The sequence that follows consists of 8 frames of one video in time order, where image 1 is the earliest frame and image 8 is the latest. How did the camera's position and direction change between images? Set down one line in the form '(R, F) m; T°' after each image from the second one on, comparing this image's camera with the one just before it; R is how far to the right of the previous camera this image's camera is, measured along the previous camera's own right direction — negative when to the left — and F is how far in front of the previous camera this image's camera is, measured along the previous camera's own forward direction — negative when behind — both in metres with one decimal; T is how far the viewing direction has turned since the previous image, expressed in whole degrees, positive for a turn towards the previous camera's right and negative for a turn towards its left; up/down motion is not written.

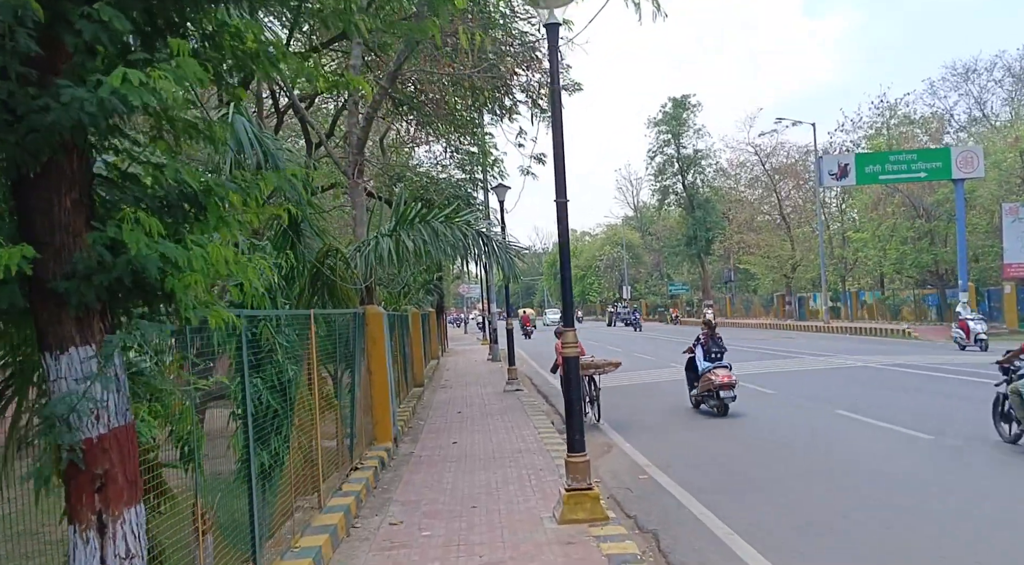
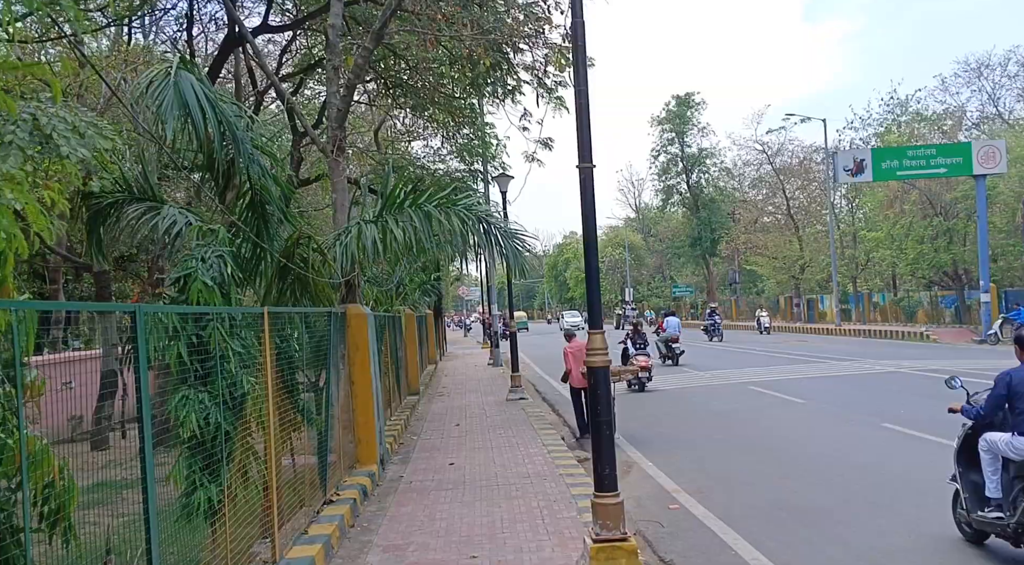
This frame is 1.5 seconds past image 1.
(-0.1, +1.3) m; 0°
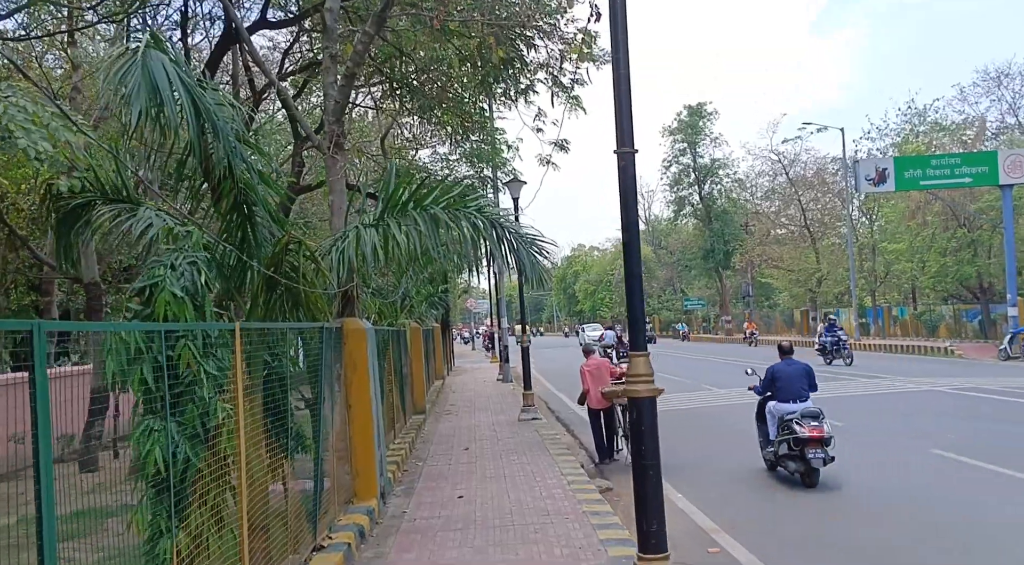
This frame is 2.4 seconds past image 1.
(-0.1, +0.8) m; -1°
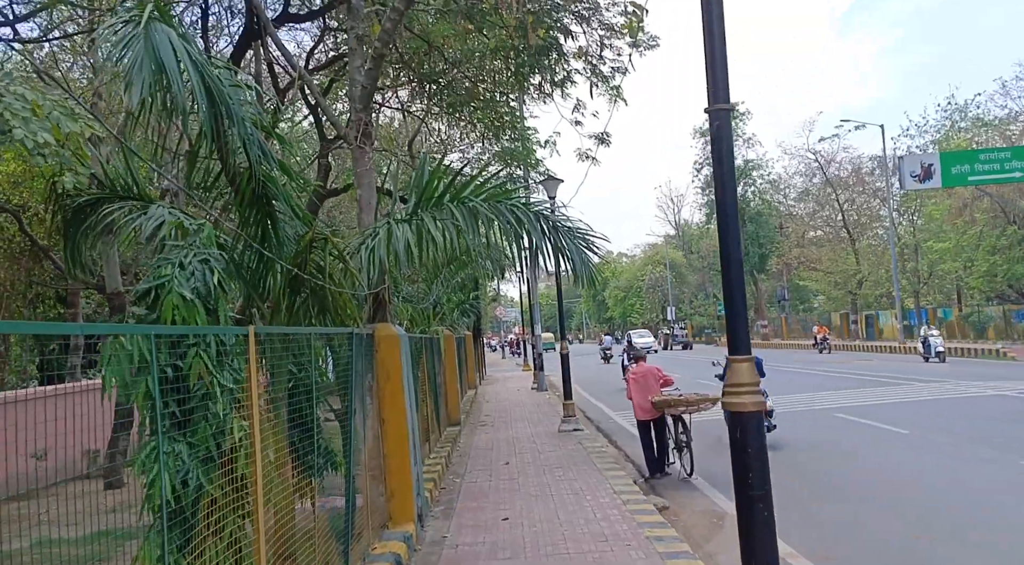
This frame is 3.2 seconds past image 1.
(-0.2, +0.7) m; -2°
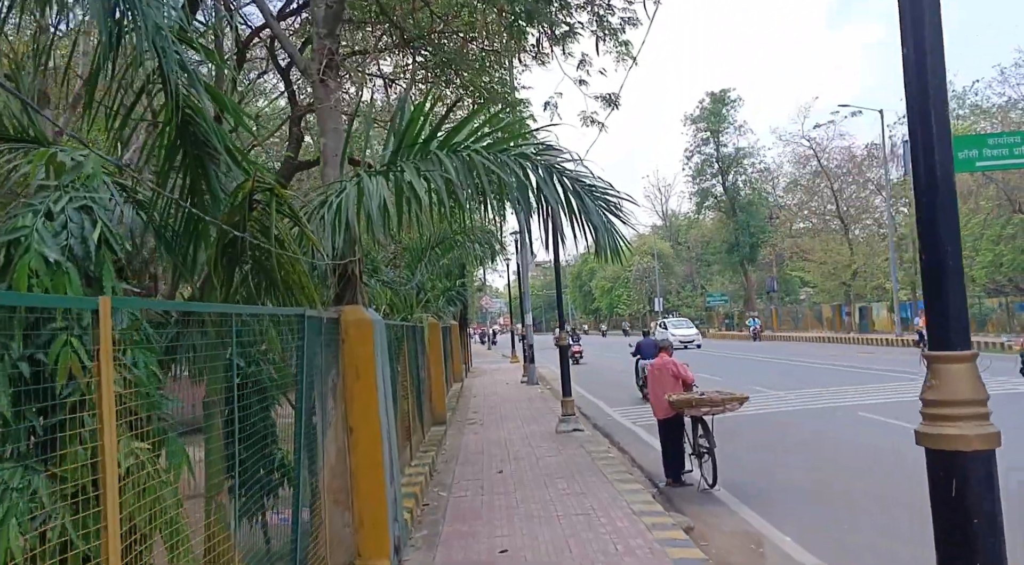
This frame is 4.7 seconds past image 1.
(-0.1, +1.3) m; +1°
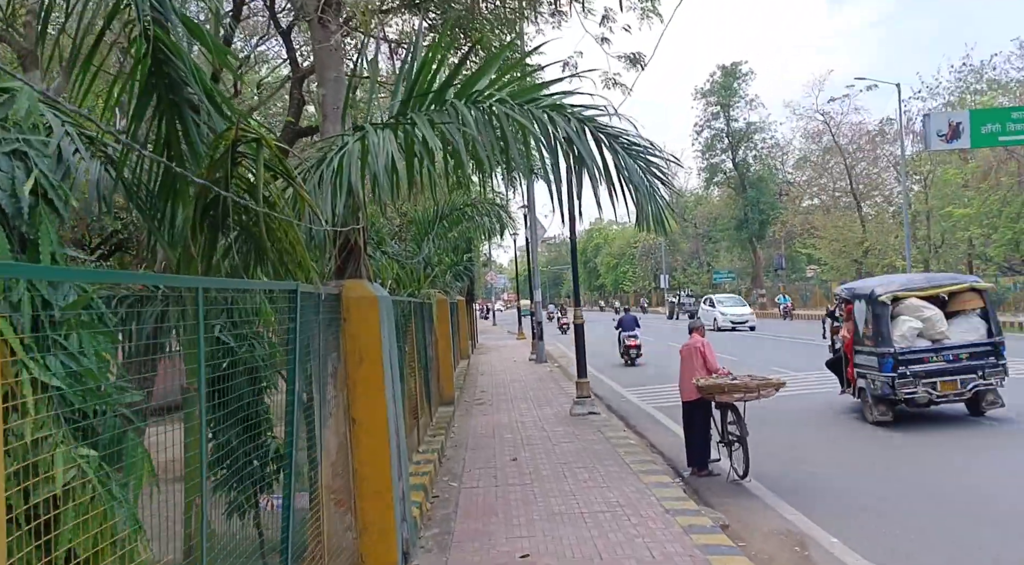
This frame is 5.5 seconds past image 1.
(-0.1, +0.6) m; 0°
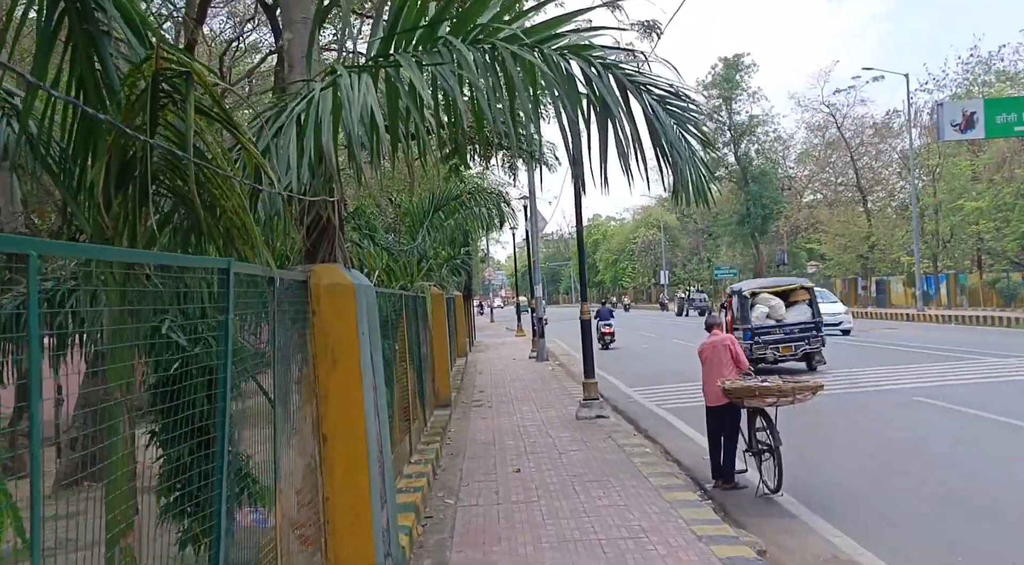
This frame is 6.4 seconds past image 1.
(0.0, +0.8) m; 0°
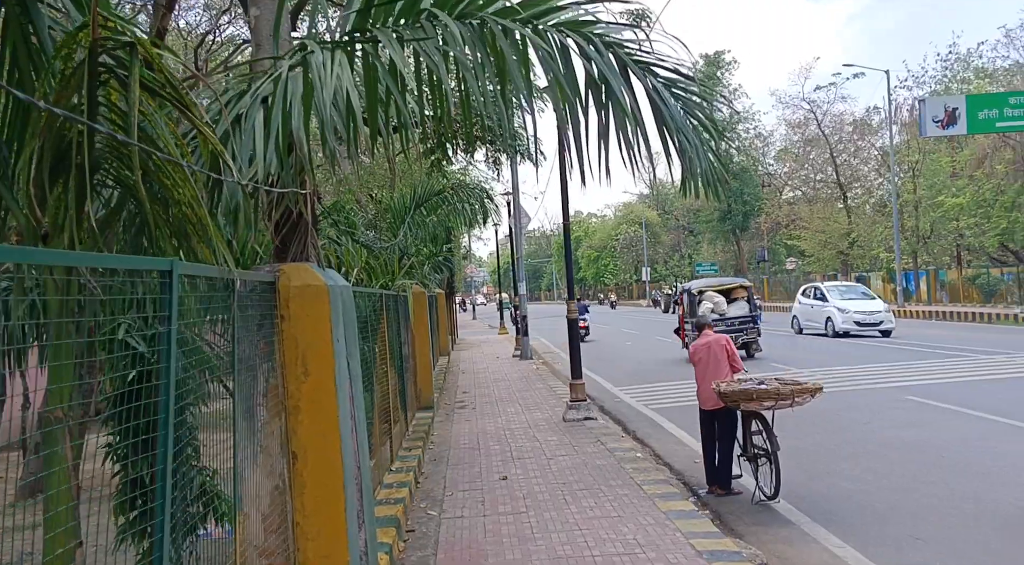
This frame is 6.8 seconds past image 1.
(0.0, +0.3) m; +2°
